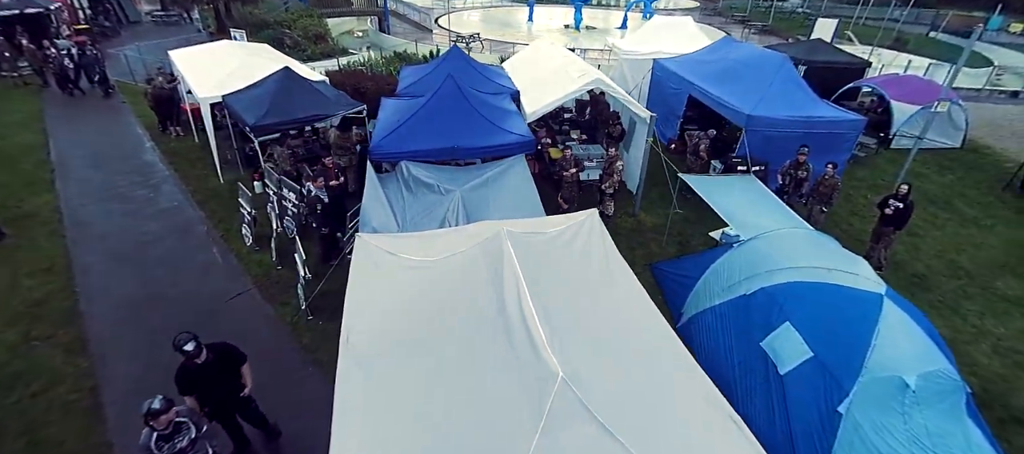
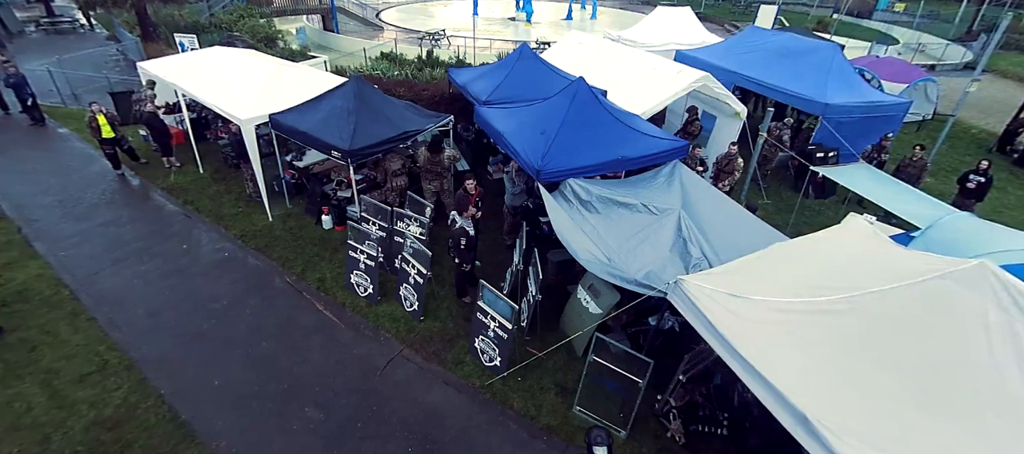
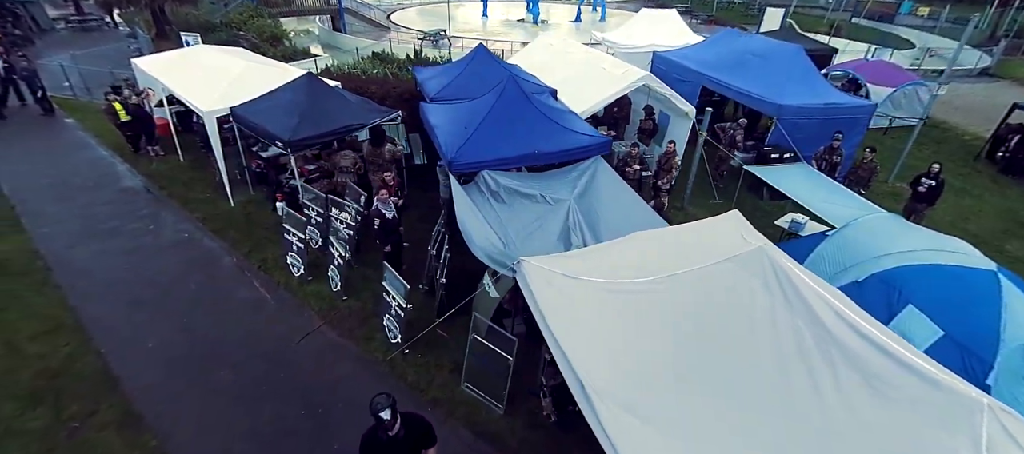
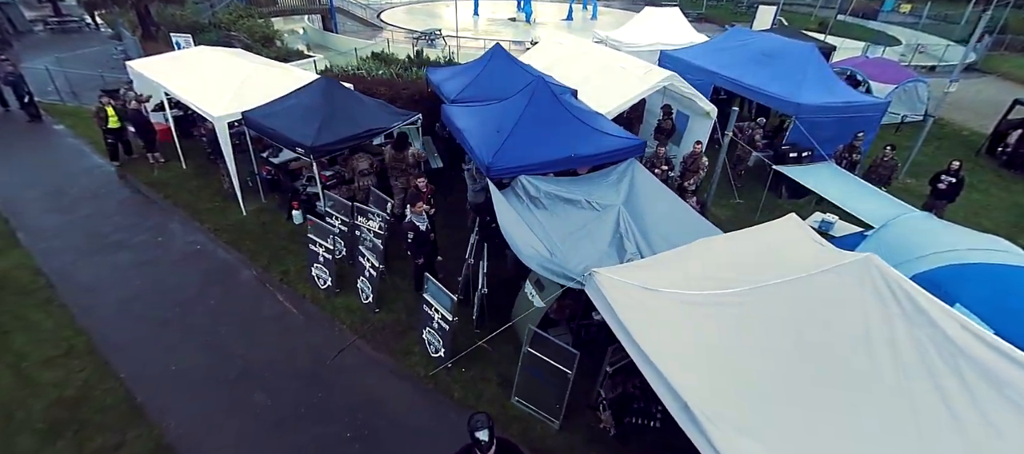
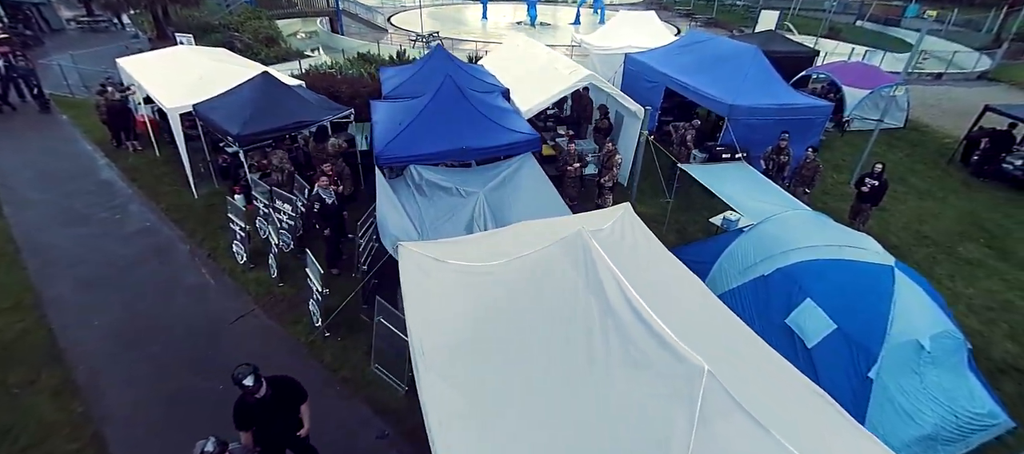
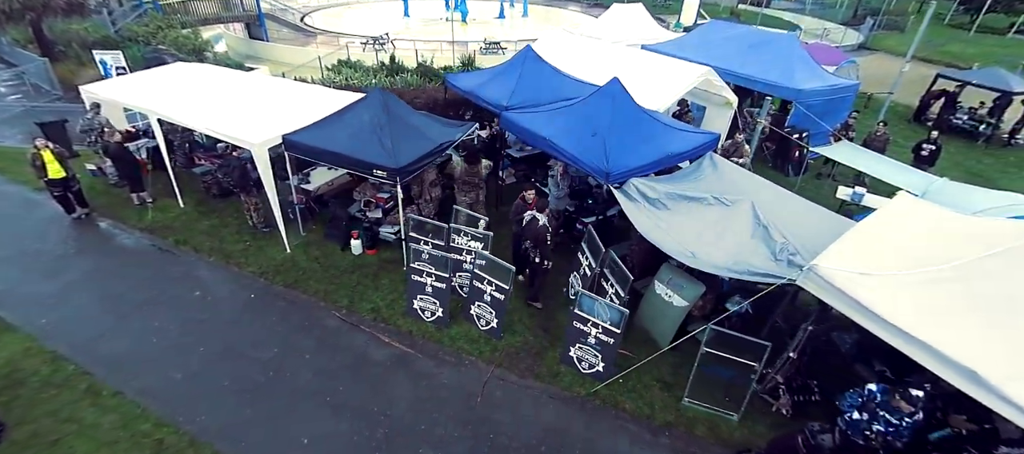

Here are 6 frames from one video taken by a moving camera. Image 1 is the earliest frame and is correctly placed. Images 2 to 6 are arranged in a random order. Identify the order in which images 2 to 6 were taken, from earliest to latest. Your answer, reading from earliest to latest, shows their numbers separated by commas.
5, 3, 4, 2, 6
